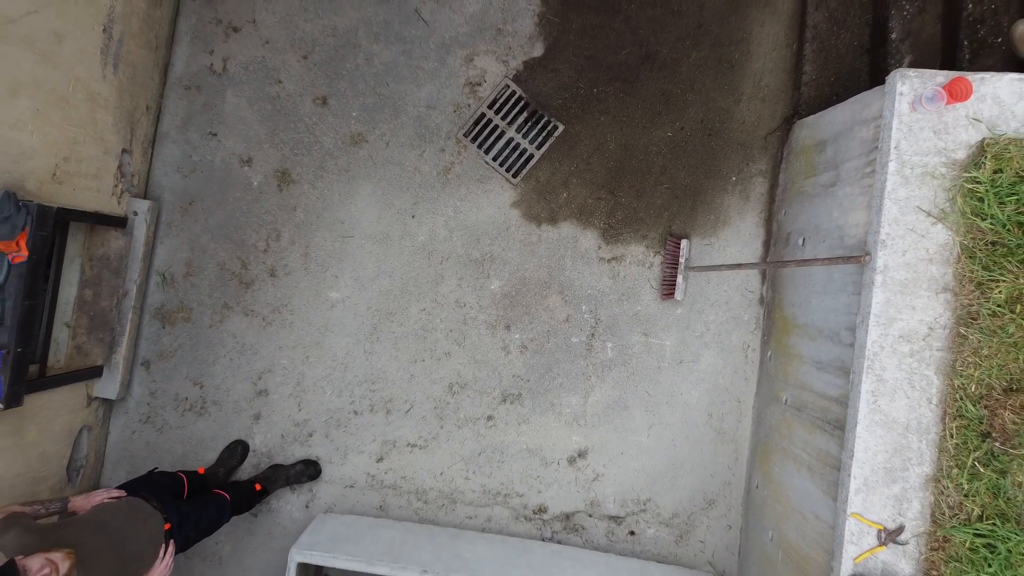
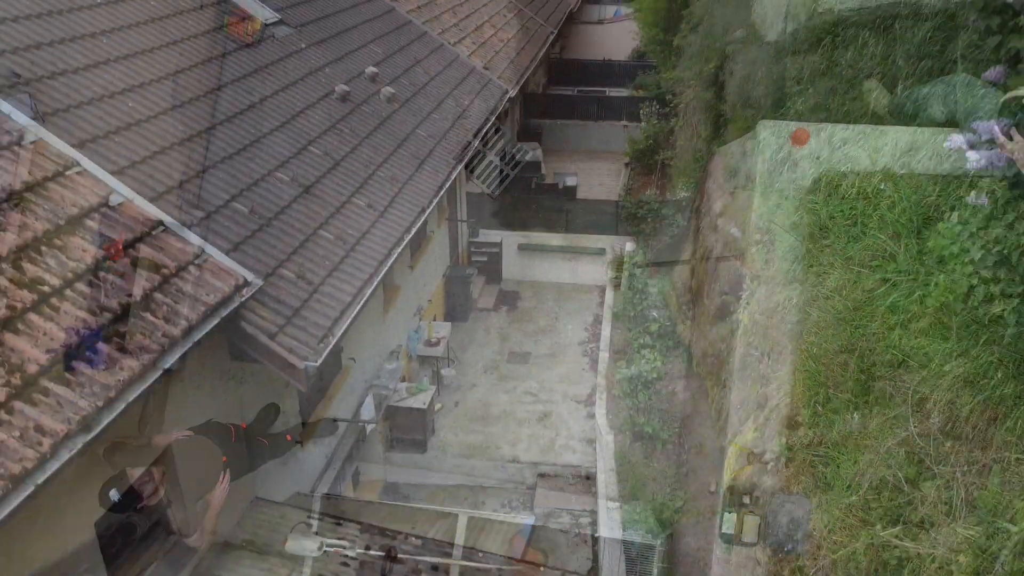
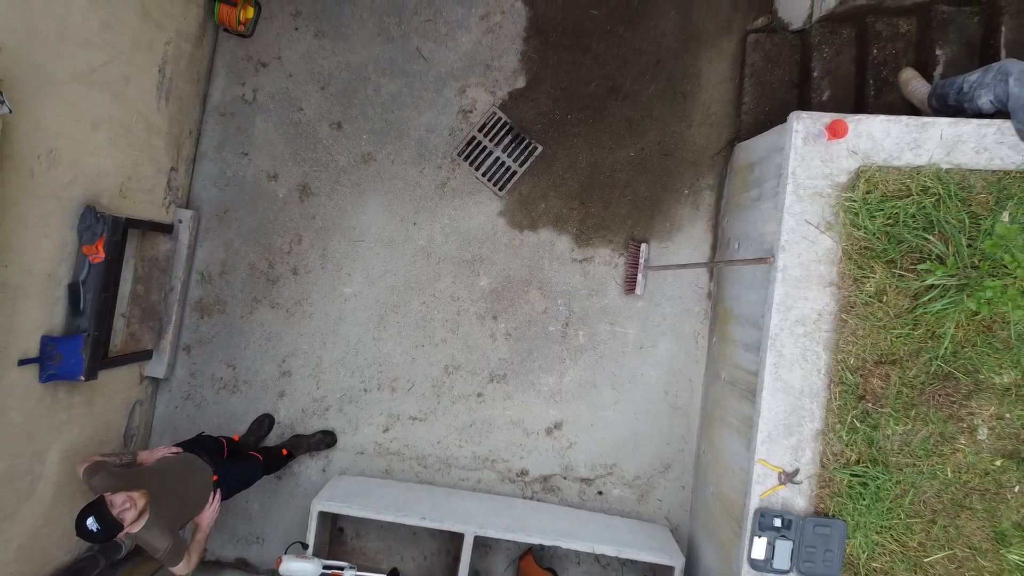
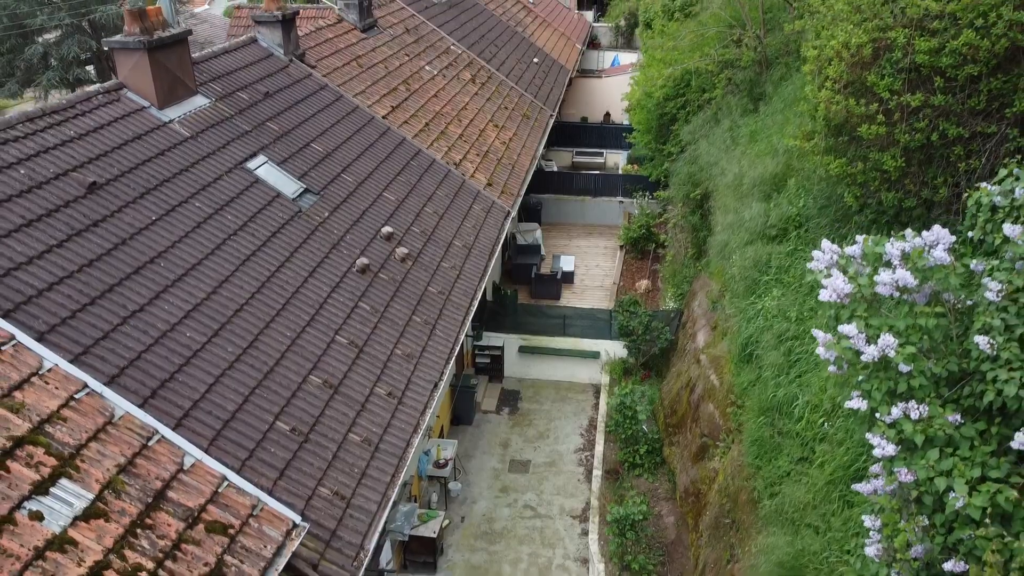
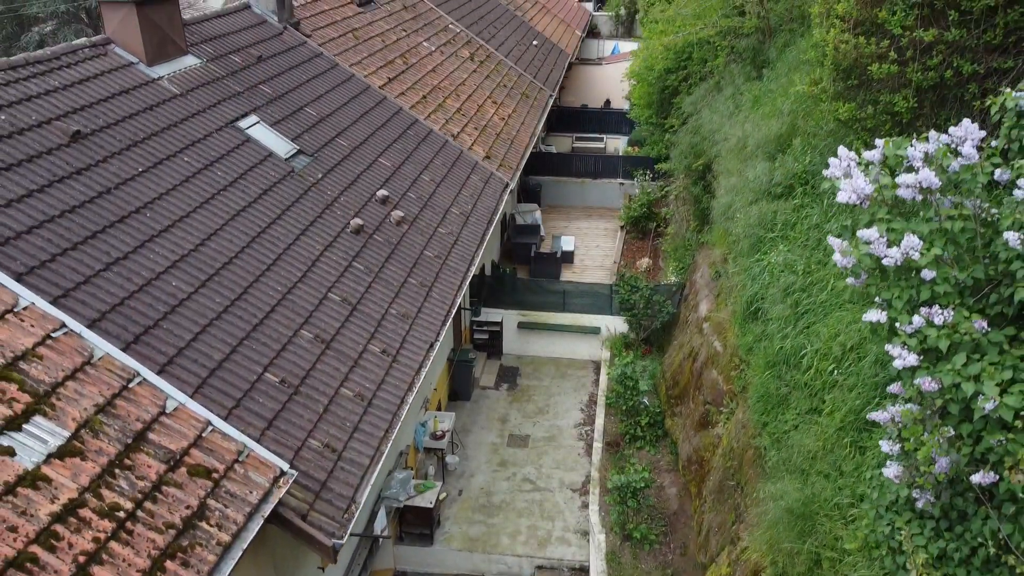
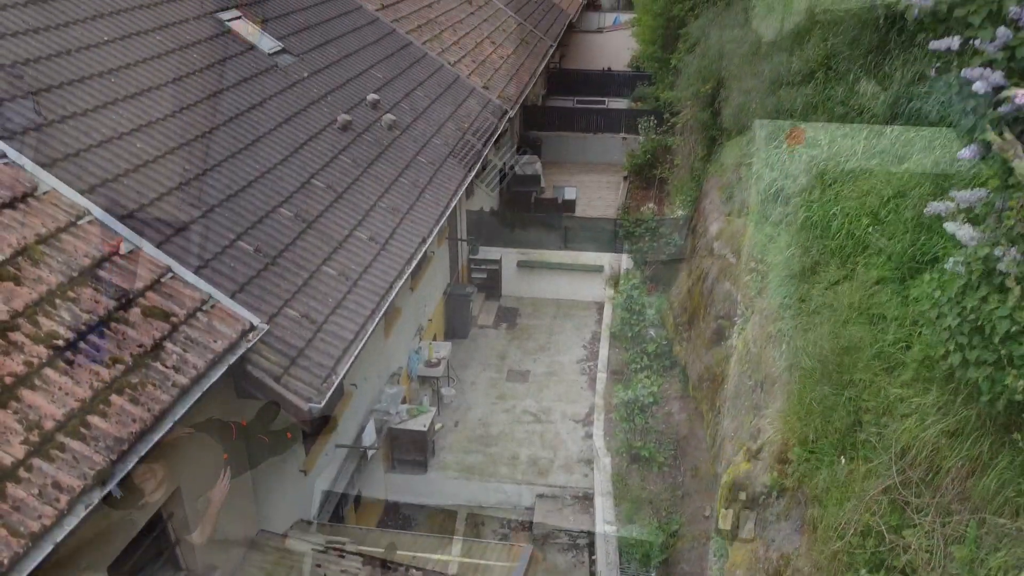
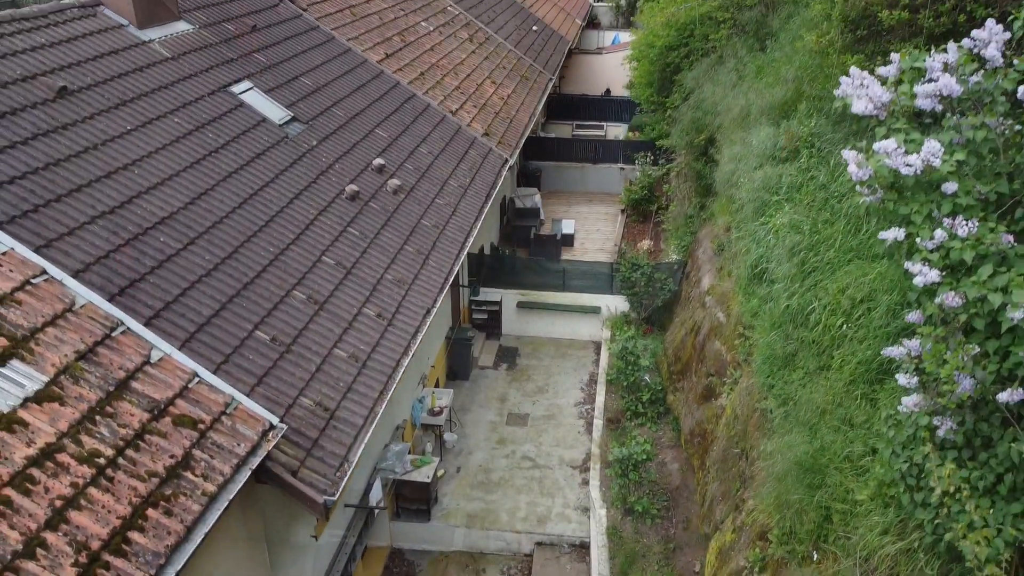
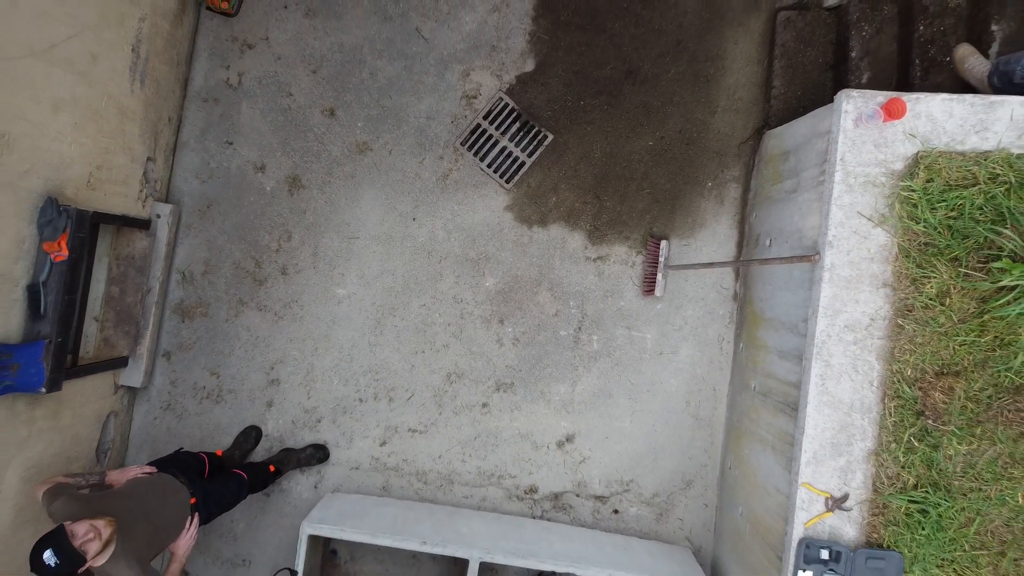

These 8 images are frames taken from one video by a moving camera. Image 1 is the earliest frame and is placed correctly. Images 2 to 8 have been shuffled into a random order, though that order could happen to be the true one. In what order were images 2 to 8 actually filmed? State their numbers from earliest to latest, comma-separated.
8, 3, 2, 6, 7, 5, 4
